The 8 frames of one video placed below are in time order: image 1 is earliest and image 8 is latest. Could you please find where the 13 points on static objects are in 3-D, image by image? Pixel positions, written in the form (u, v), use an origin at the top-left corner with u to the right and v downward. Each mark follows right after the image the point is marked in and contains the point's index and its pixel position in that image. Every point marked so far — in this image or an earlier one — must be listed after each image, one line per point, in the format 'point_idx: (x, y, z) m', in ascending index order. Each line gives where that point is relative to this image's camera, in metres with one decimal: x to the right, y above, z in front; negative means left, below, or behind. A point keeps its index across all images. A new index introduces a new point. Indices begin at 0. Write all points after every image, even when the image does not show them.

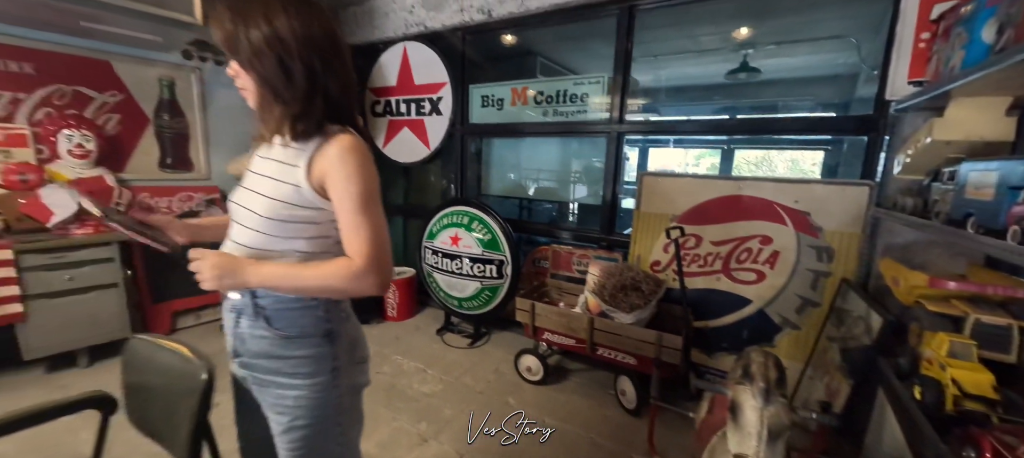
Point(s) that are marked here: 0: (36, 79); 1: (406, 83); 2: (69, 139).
0: (-2.5, +0.8, +1.9) m
1: (-0.7, +1.0, +2.6) m
2: (-2.3, +0.5, +1.9) m
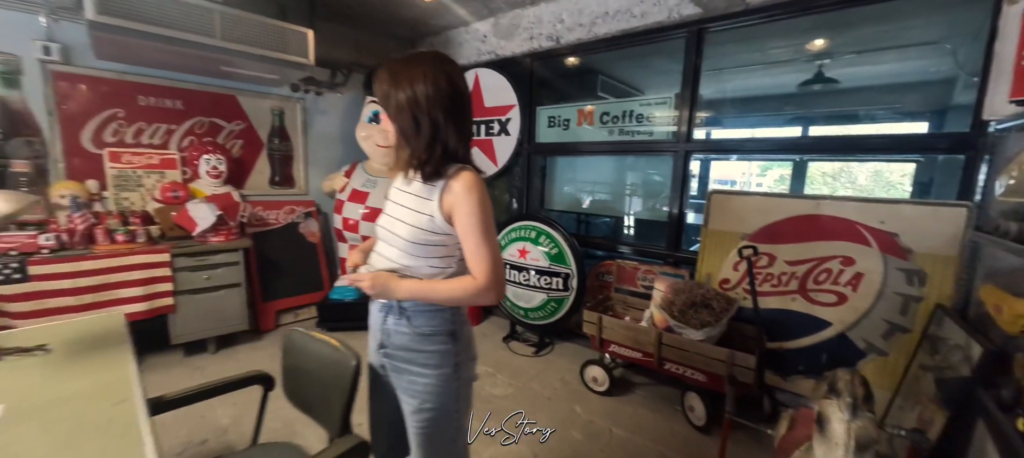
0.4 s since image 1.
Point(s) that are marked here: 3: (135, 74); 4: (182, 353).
0: (-2.1, +0.7, +2.4) m
1: (-0.3, +0.9, +2.8) m
2: (-1.9, +0.4, +2.3) m
3: (-2.2, +0.9, +2.2) m
4: (-1.9, -0.7, +2.1) m
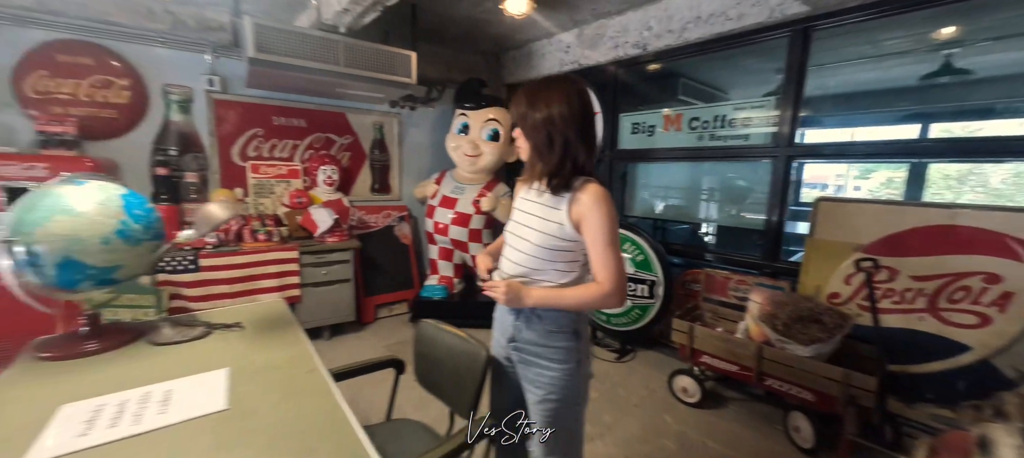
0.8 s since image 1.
0: (-1.5, +0.7, +2.7) m
1: (+0.4, +0.9, +2.9) m
2: (-1.3, +0.4, +2.6) m
3: (-1.7, +0.9, +2.6) m
4: (-1.4, -0.7, +2.5) m
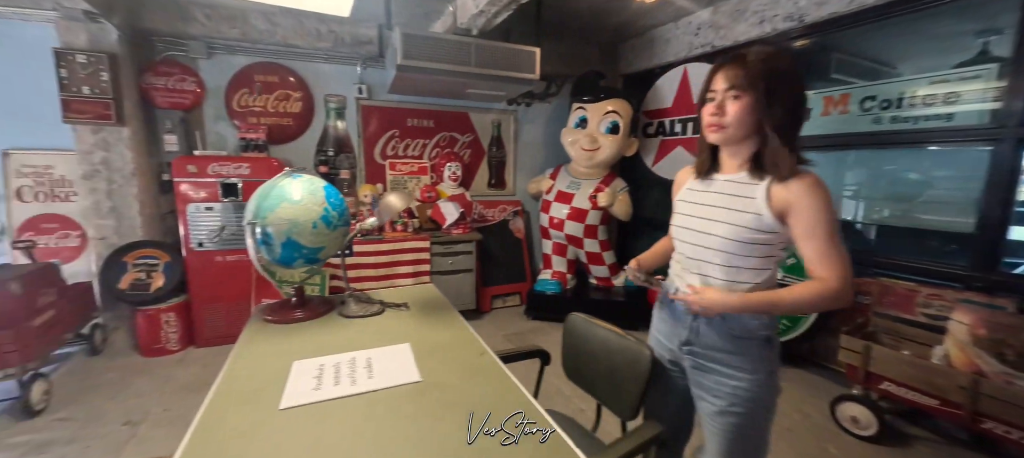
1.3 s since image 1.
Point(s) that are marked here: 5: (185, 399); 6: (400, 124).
0: (-0.6, +0.8, +2.9) m
1: (+1.2, +0.9, +2.7) m
2: (-0.5, +0.5, +2.8) m
3: (-0.8, +1.0, +2.9) m
4: (-0.6, -0.7, +2.7) m
5: (-1.6, -0.8, +1.8) m
6: (-0.9, +0.8, +2.8) m
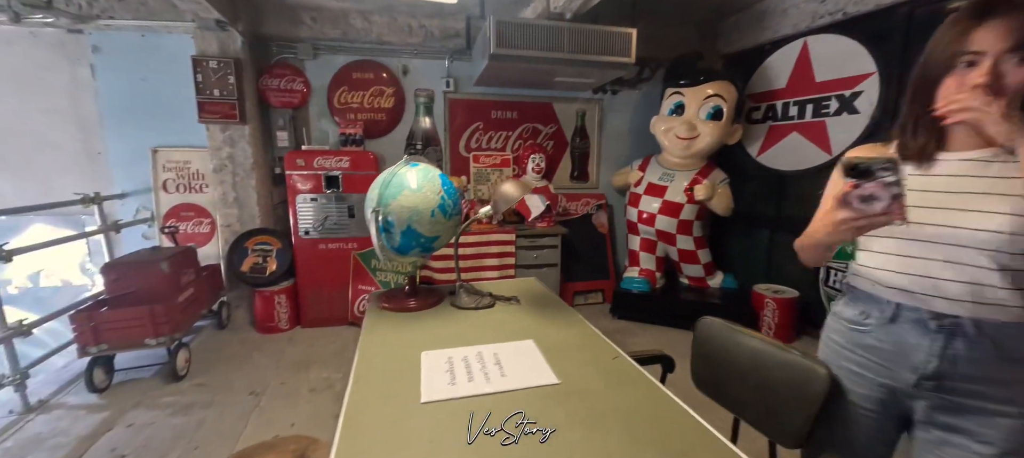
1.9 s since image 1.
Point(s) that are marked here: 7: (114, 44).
0: (0.0, +0.8, +2.9) m
1: (+1.8, +0.9, +2.3) m
2: (+0.2, +0.5, +2.7) m
3: (-0.2, +1.0, +2.8) m
4: (0.0, -0.6, +2.6) m
5: (-1.1, -0.8, +2.0) m
6: (-0.2, +0.9, +2.8) m
7: (-2.5, +1.2, +2.4) m
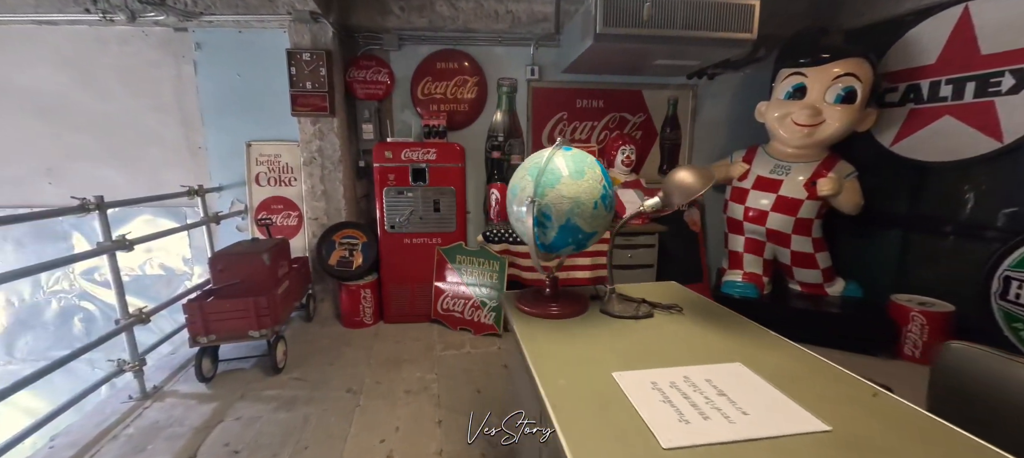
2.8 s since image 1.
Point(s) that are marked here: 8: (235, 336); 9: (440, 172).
0: (+0.7, +0.9, +2.7) m
1: (+2.4, +0.9, +2.0) m
2: (+0.8, +0.5, +2.5) m
3: (+0.5, +1.1, +2.6) m
4: (+0.6, -0.6, +2.5) m
5: (-0.6, -0.7, +1.9) m
6: (+0.4, +0.9, +2.7) m
7: (-1.9, +1.2, +2.4) m
8: (-1.3, -0.5, +1.8) m
9: (-0.5, +0.4, +2.3) m
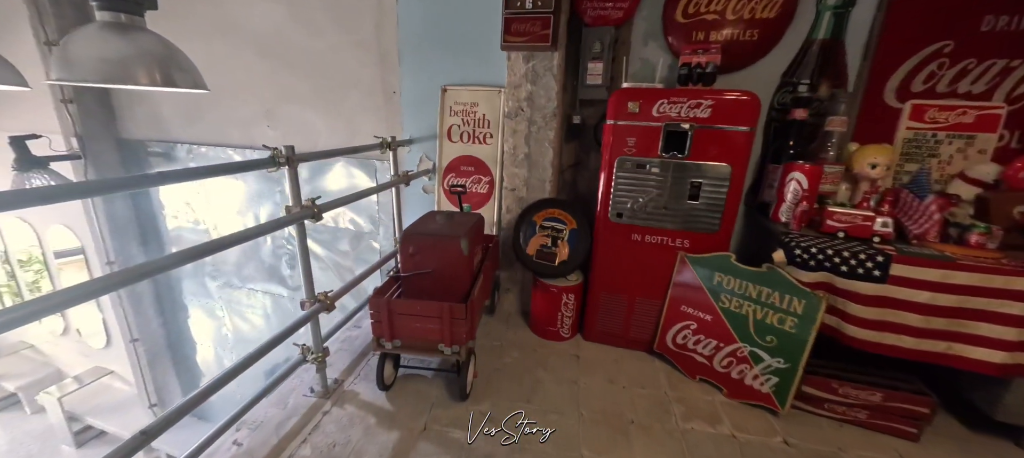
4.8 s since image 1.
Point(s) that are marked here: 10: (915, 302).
0: (+2.0, +0.7, +1.4) m
1: (+3.4, +0.5, +0.1) m
2: (+2.0, +0.4, +1.2) m
3: (+1.8, +0.9, +1.4) m
4: (+1.7, -0.7, +1.4) m
5: (+0.3, -0.7, +1.3) m
6: (+1.8, +0.8, +1.4) m
7: (-0.5, +1.4, +1.9) m
8: (-0.3, -0.4, +1.3) m
9: (+0.8, +0.4, +1.4) m
10: (+1.3, -0.2, +1.2) m
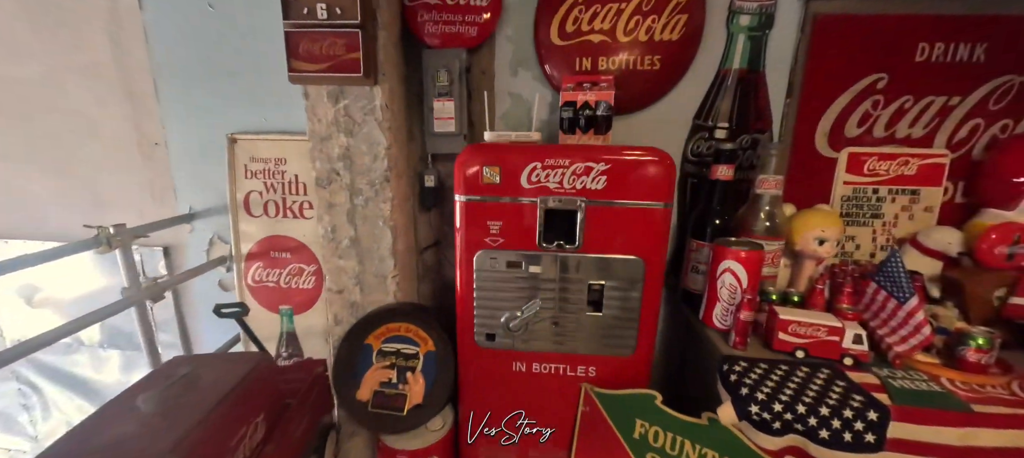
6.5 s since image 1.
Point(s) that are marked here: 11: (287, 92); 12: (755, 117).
0: (+1.4, +0.5, +1.1) m
1: (+3.0, +0.4, +0.1) m
2: (+1.5, +0.1, +0.9) m
3: (+1.2, +0.7, +1.1) m
4: (+1.2, -1.0, +1.0) m
5: (0.0, -1.1, +0.6) m
6: (+1.2, +0.5, +1.1) m
7: (-1.2, +1.0, +1.2) m
8: (-0.7, -0.8, +0.6) m
9: (+0.2, 0.0, +0.9) m
10: (+0.9, -0.5, +0.8) m
11: (-0.8, +0.5, +1.3) m
12: (+0.8, +0.4, +1.2) m
